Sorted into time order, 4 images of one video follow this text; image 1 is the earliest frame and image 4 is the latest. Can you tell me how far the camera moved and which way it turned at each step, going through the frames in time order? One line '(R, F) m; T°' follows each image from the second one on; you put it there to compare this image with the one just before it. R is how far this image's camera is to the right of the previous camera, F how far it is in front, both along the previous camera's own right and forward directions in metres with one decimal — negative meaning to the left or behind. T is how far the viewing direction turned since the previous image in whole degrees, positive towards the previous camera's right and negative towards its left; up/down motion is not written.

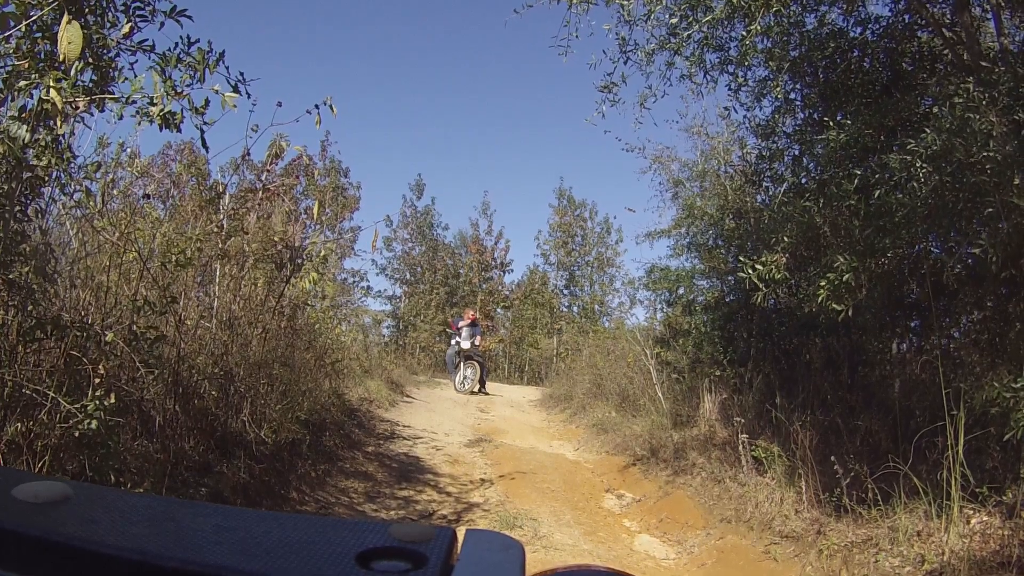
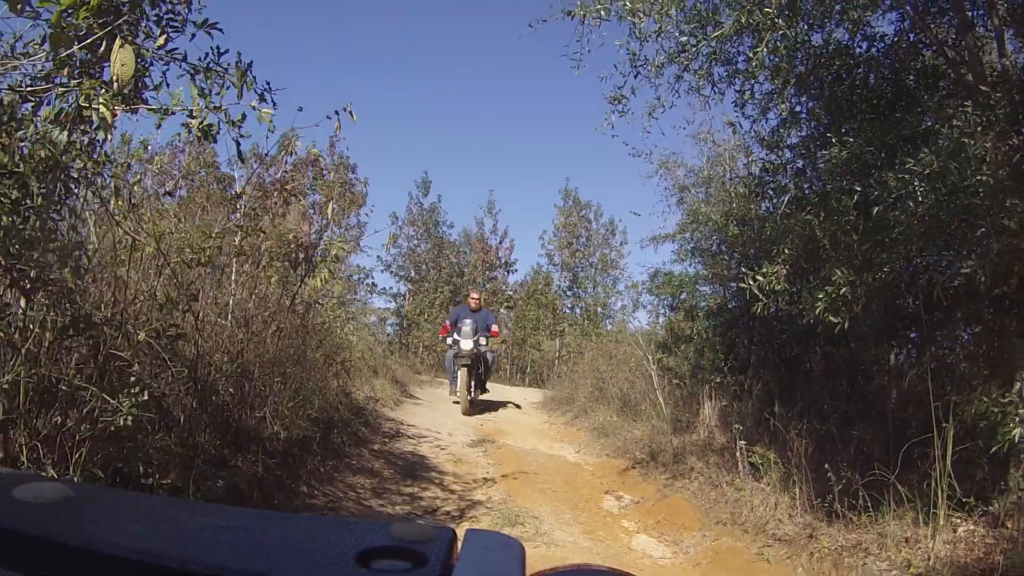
(0.0, -0.1) m; 0°
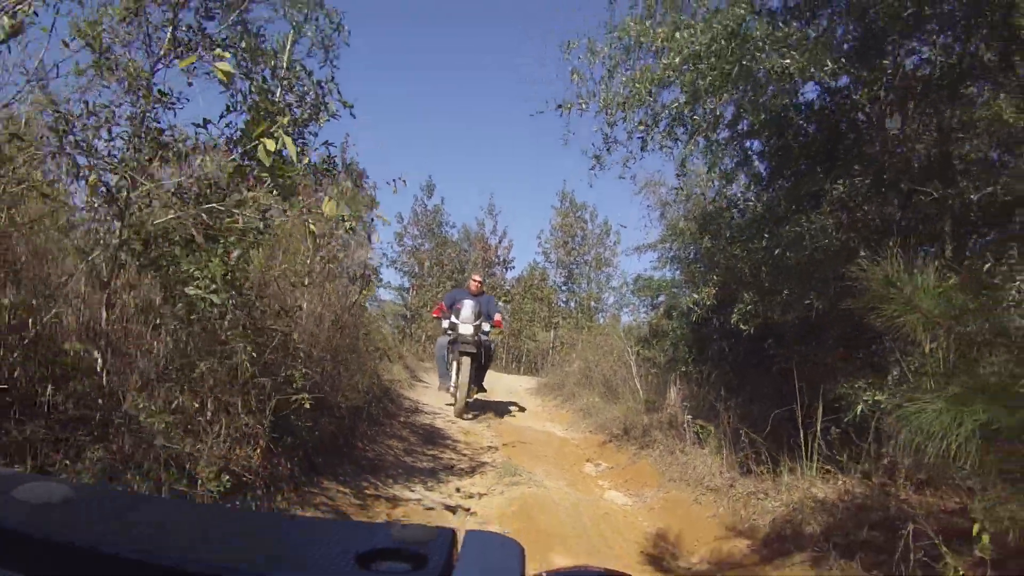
(-0.1, -1.5) m; 0°
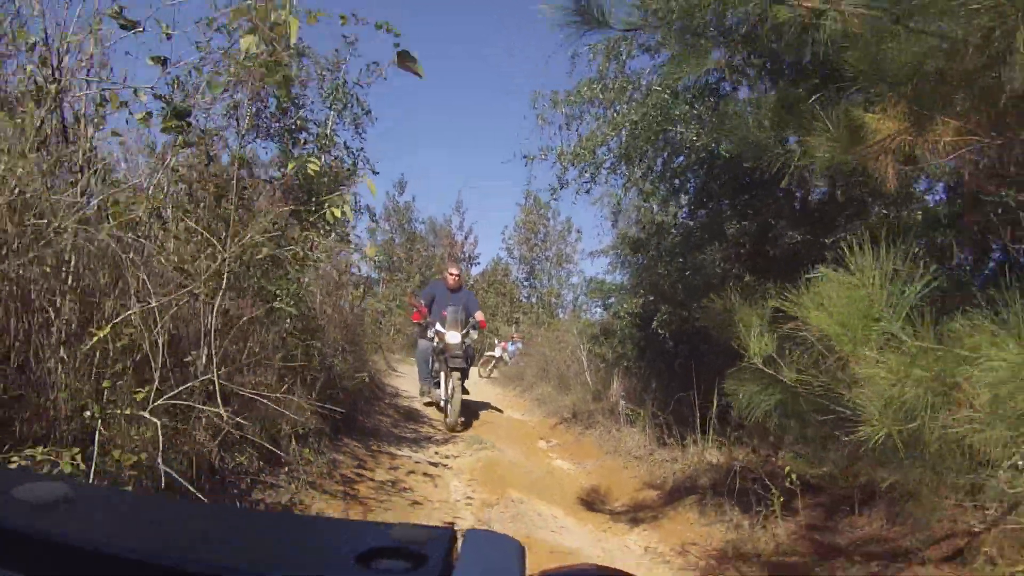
(-0.1, -1.5) m; +3°
